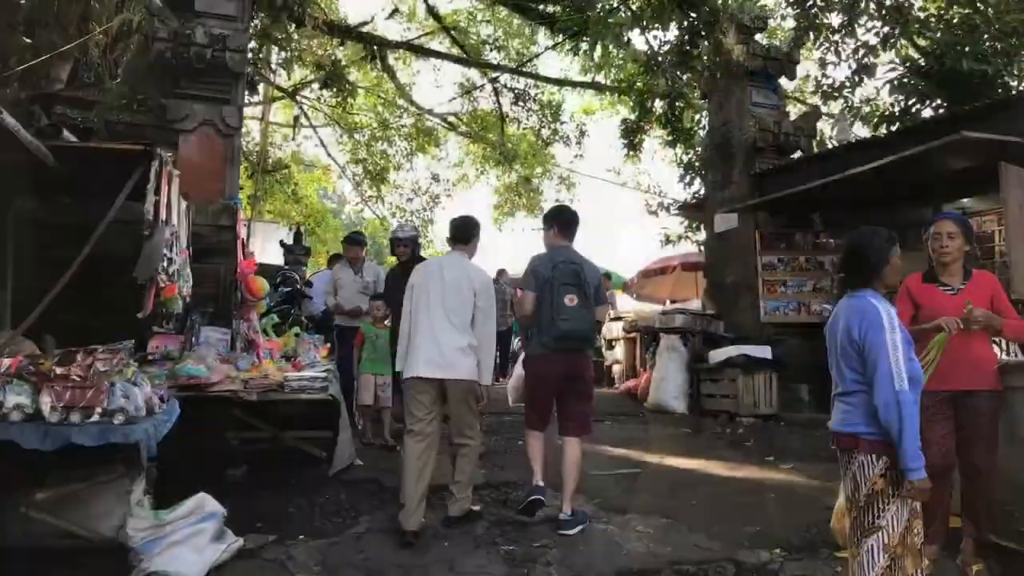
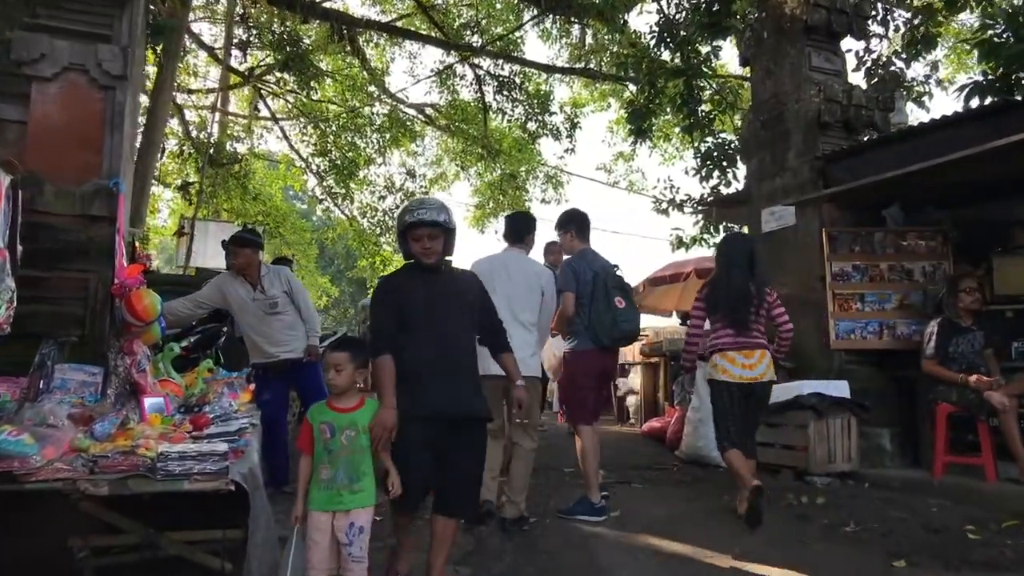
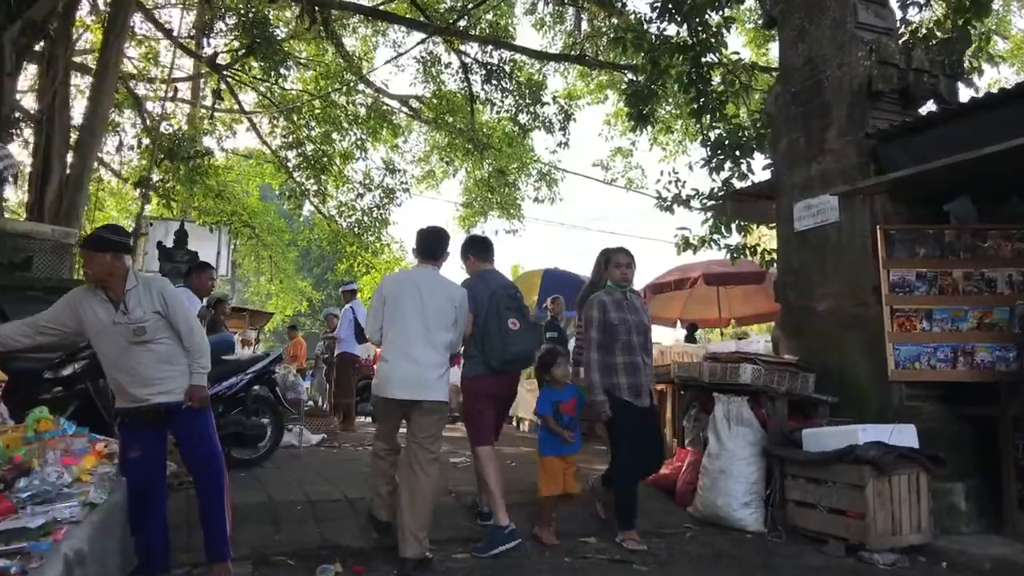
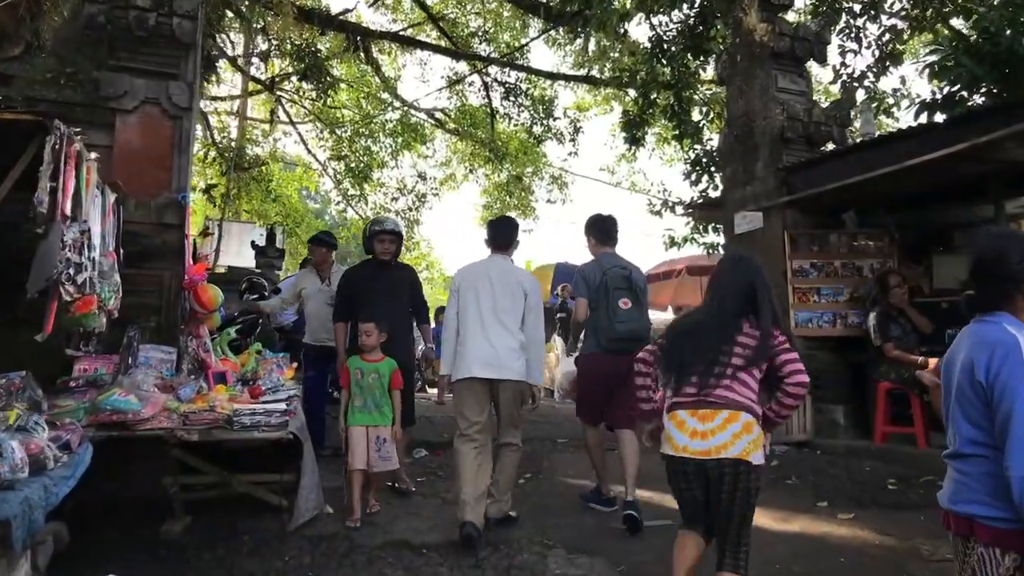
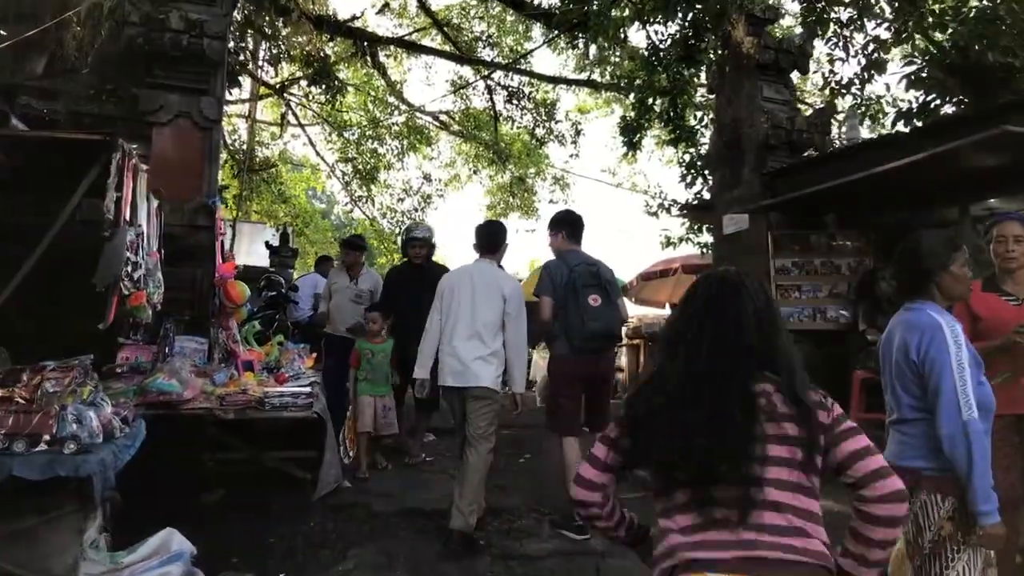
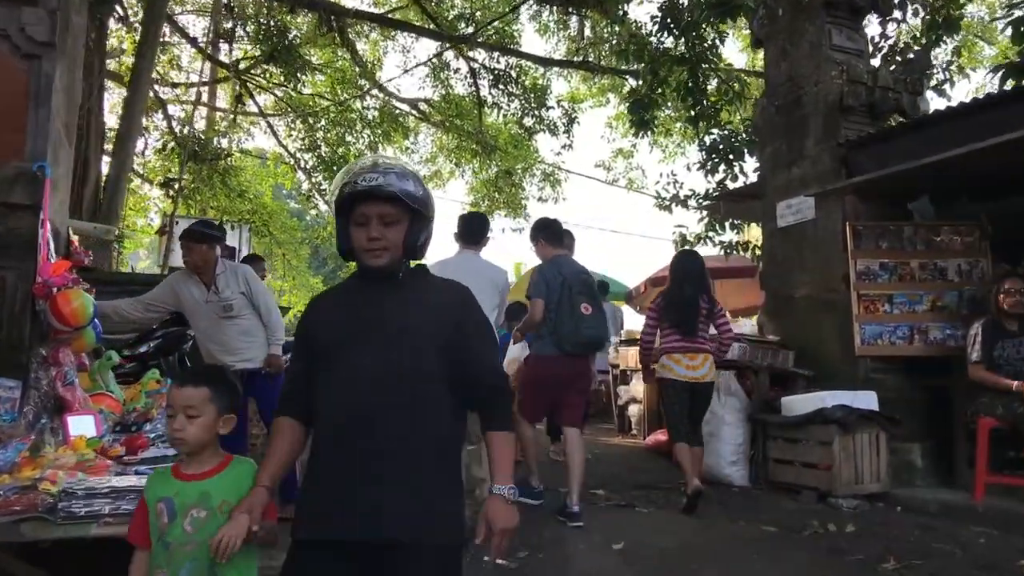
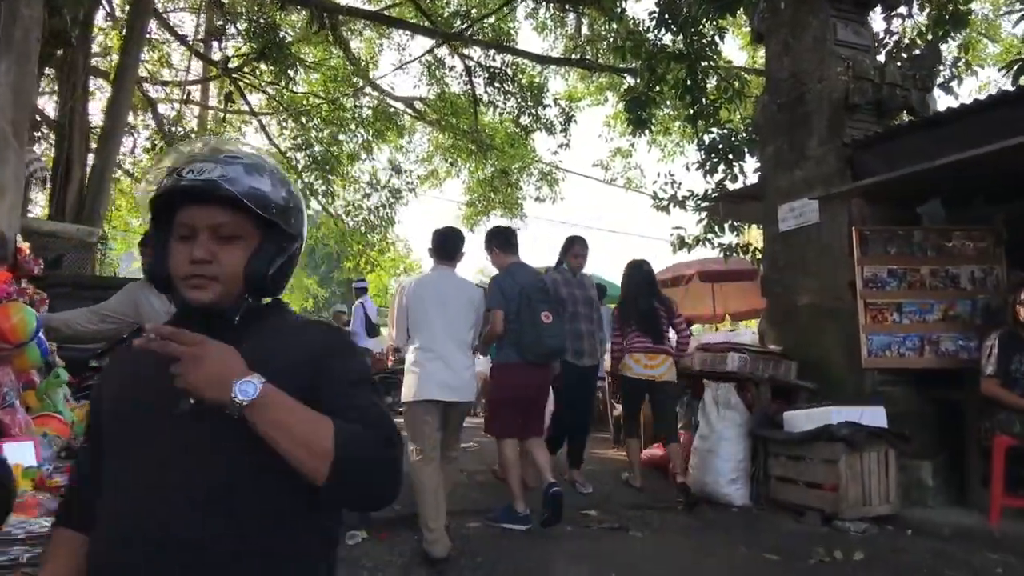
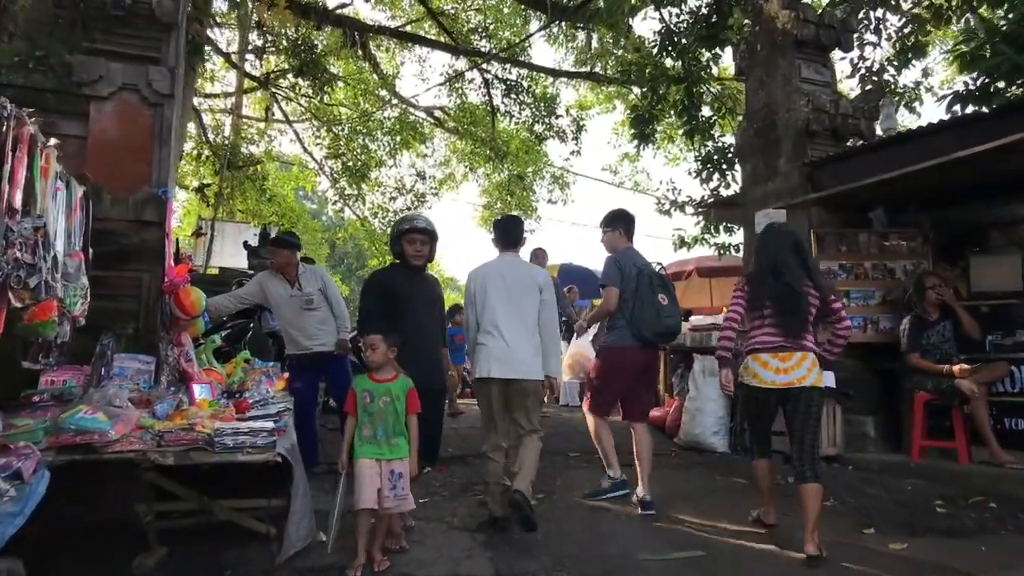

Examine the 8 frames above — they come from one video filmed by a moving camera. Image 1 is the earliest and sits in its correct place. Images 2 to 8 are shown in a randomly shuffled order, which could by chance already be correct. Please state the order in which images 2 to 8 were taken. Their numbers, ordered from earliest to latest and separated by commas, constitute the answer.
5, 4, 8, 2, 6, 7, 3
